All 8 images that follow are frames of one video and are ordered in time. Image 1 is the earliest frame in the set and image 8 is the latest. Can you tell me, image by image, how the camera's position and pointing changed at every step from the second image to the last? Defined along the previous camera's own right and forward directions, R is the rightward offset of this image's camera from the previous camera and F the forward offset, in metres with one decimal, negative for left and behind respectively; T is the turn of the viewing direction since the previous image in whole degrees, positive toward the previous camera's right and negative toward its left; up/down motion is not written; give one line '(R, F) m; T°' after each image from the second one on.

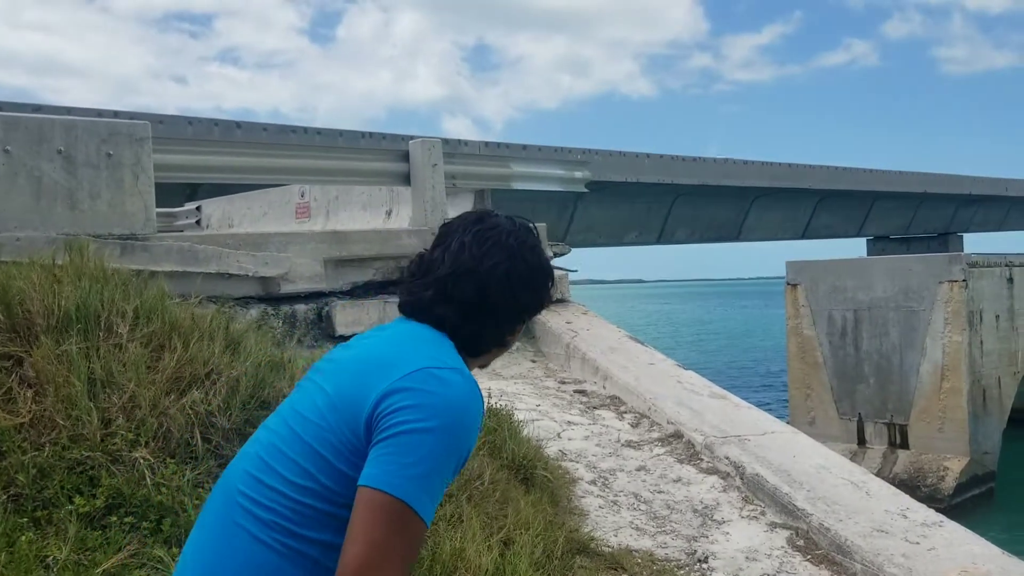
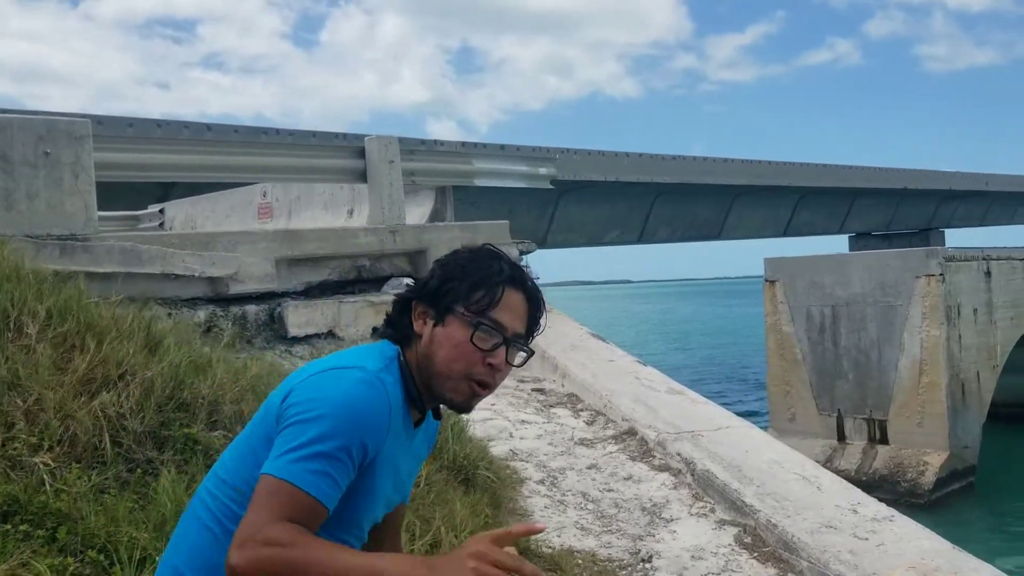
(+0.2, +0.1) m; +1°
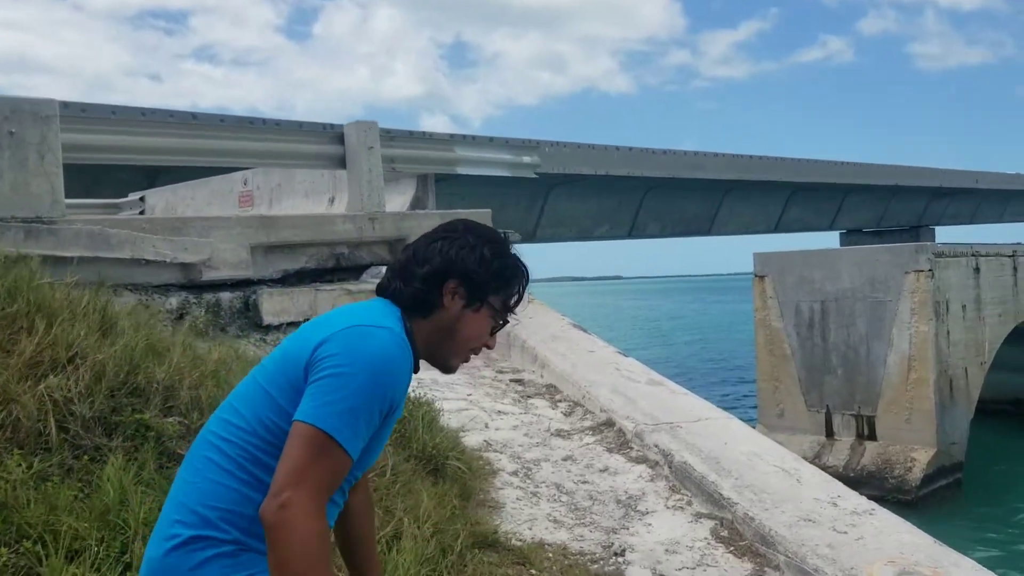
(+0.1, +0.1) m; 0°
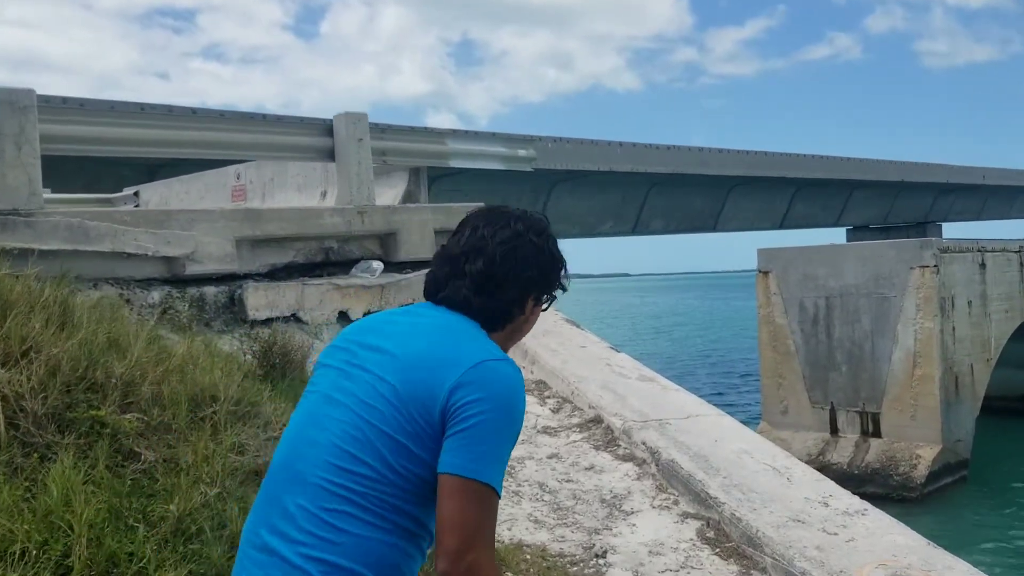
(+0.1, +0.1) m; 0°
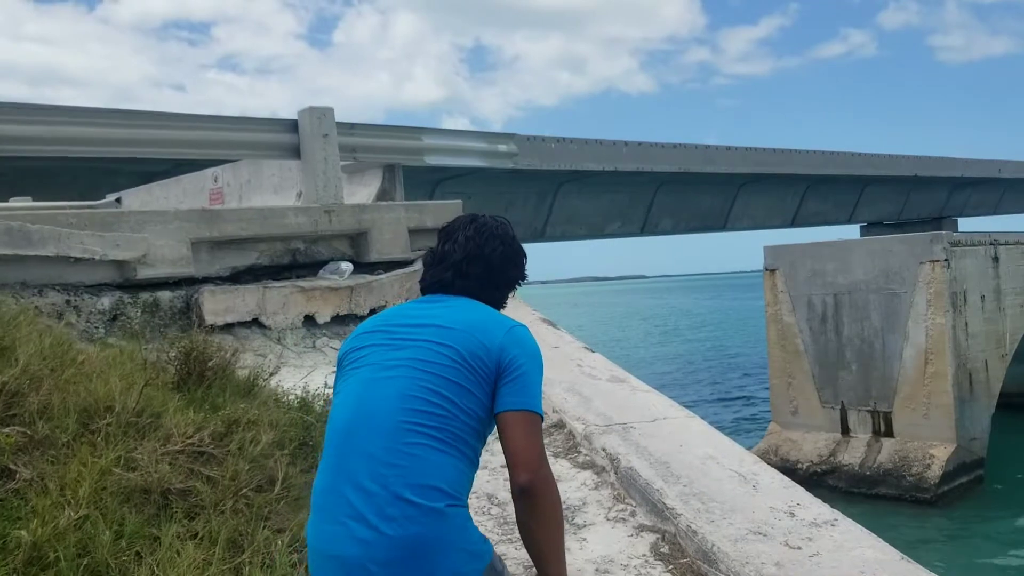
(+0.3, +0.3) m; -1°
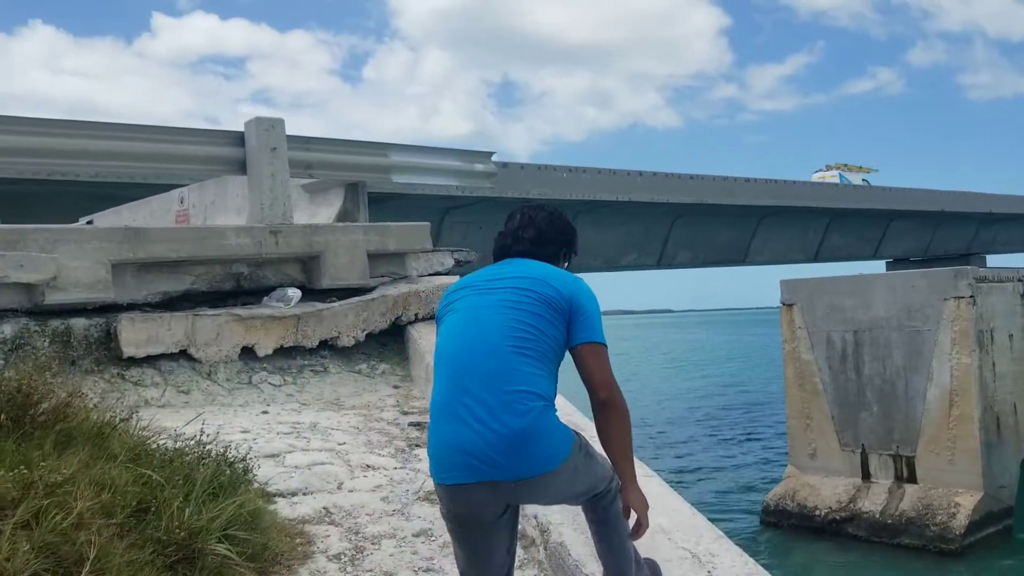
(+0.4, +0.6) m; -1°
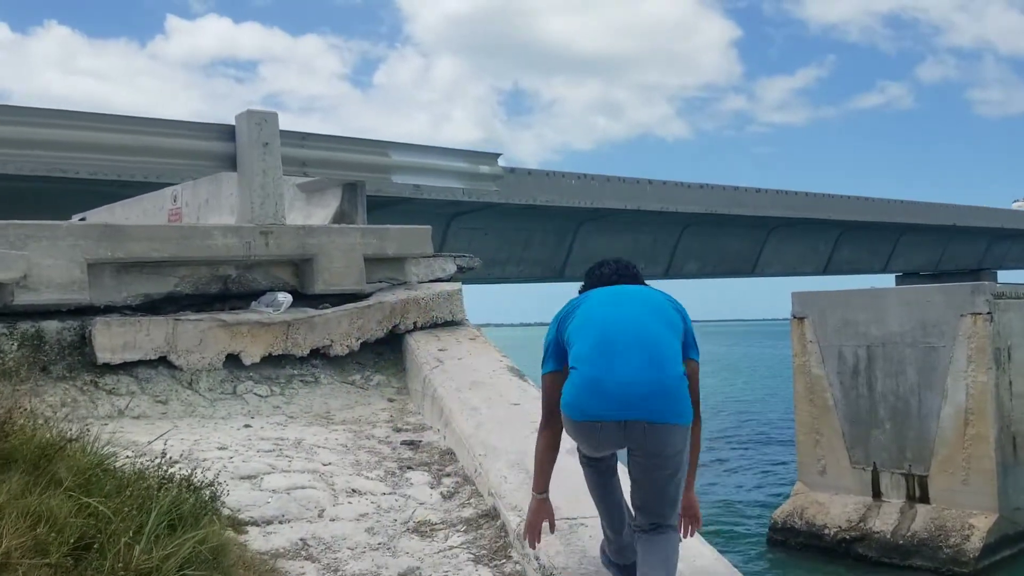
(0.0, +0.4) m; 0°
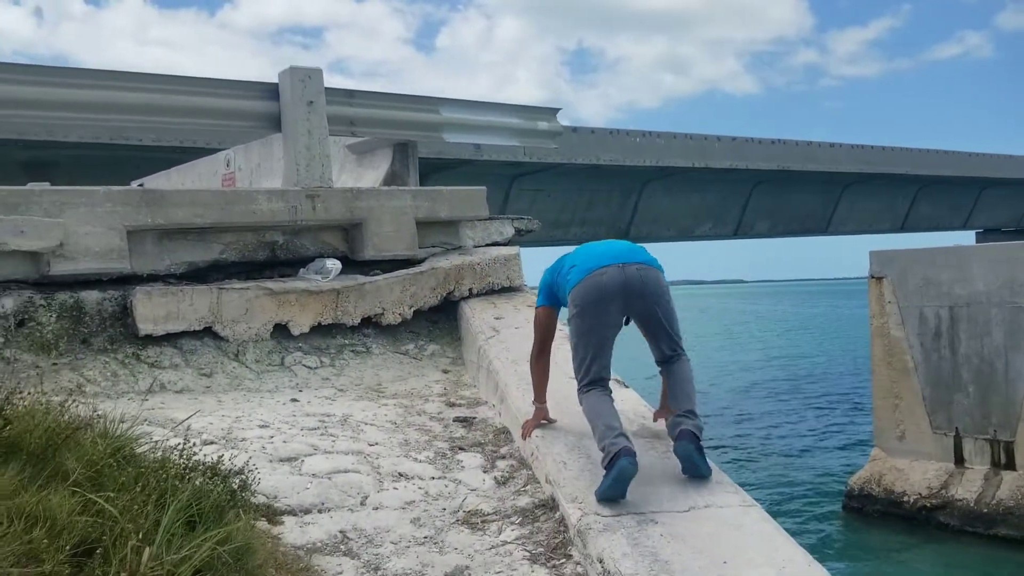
(0.0, +0.3) m; -4°
